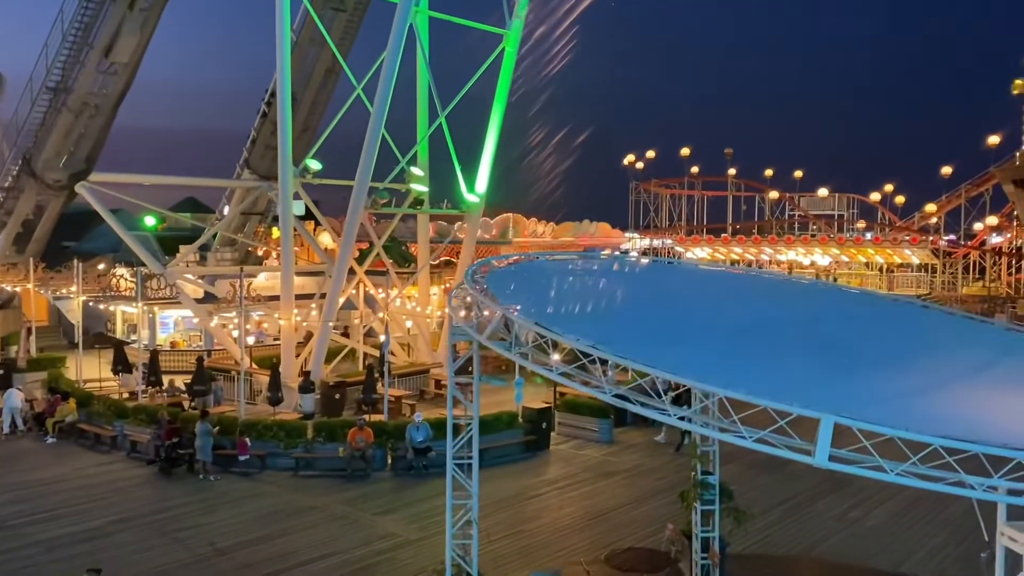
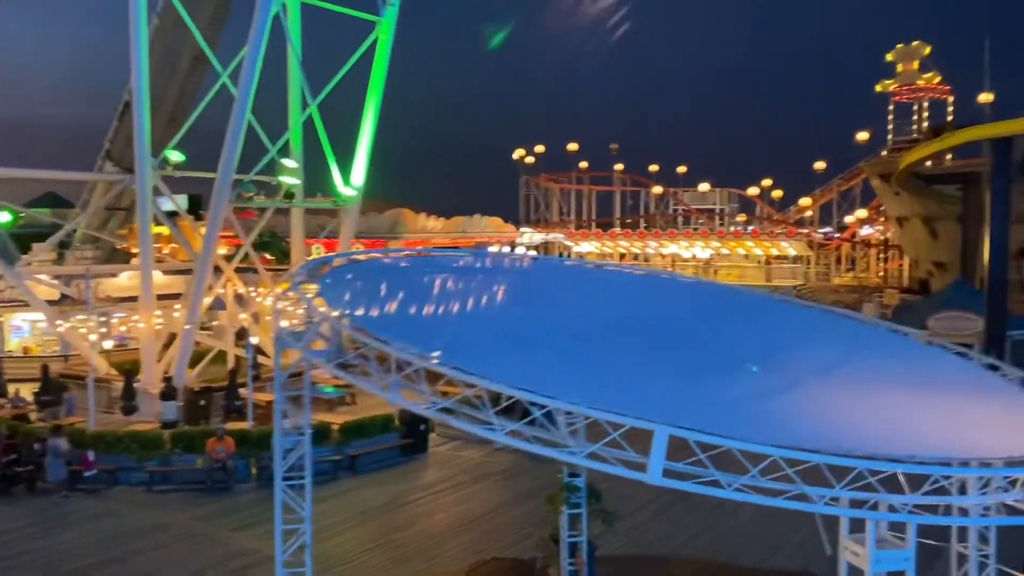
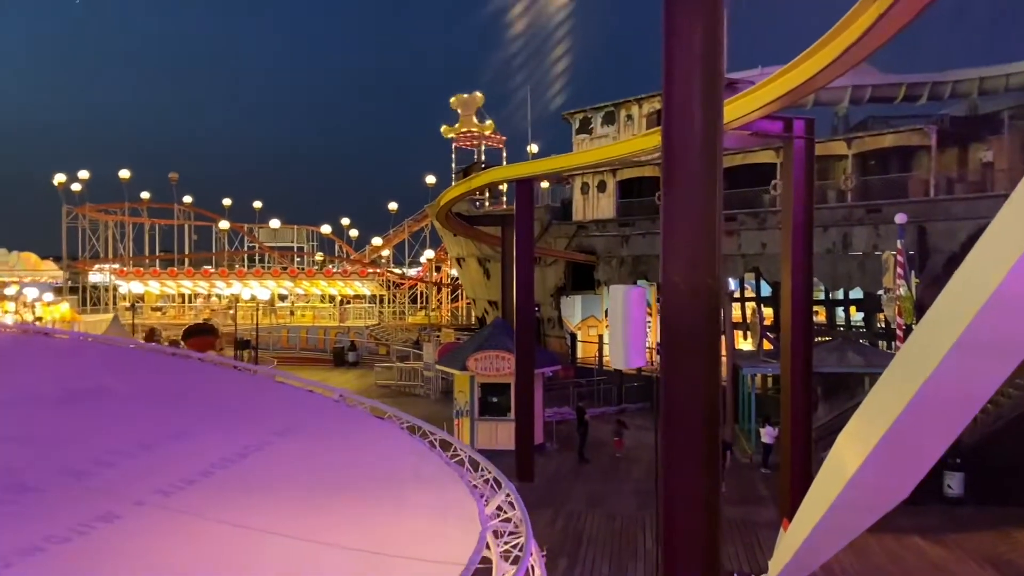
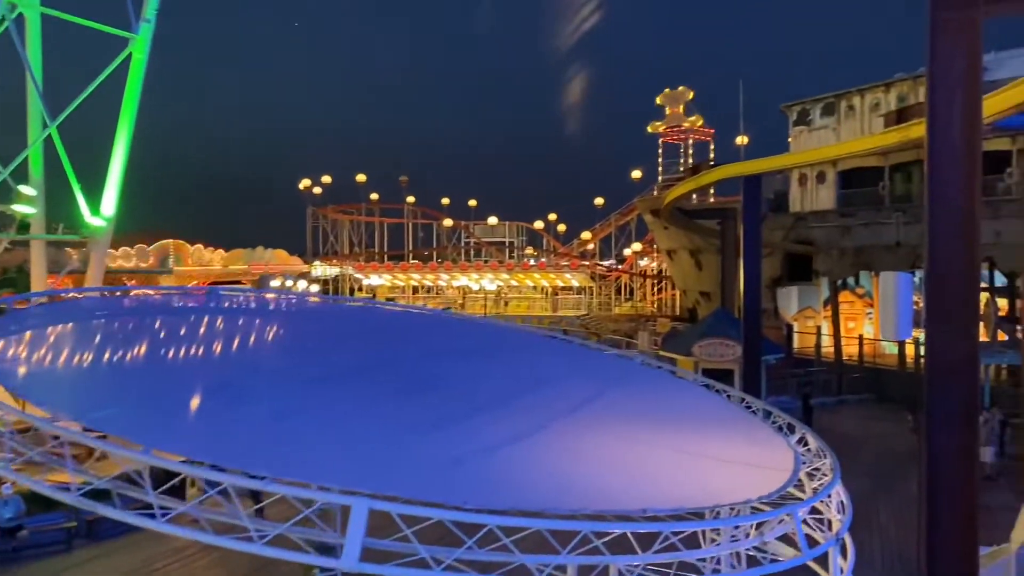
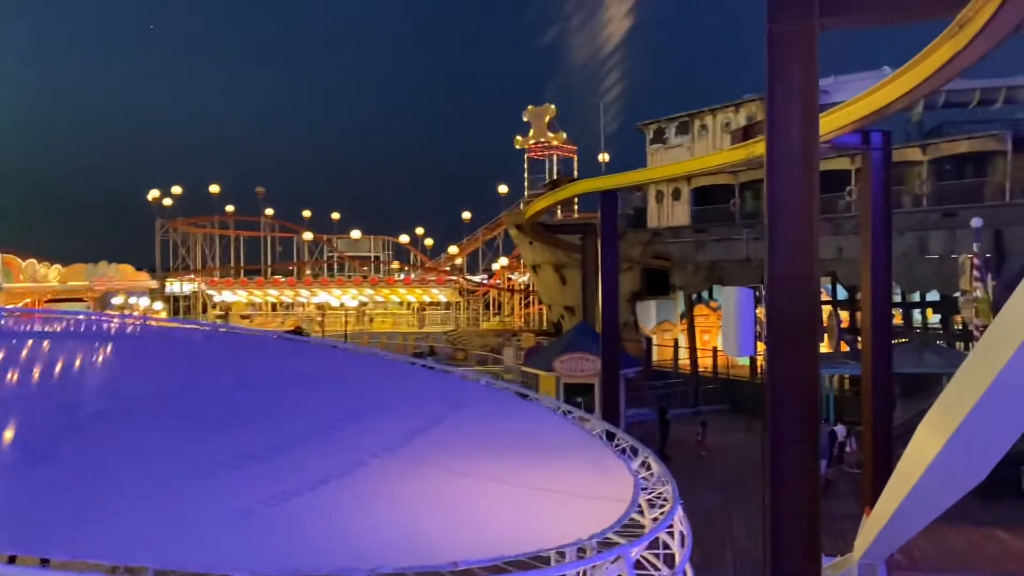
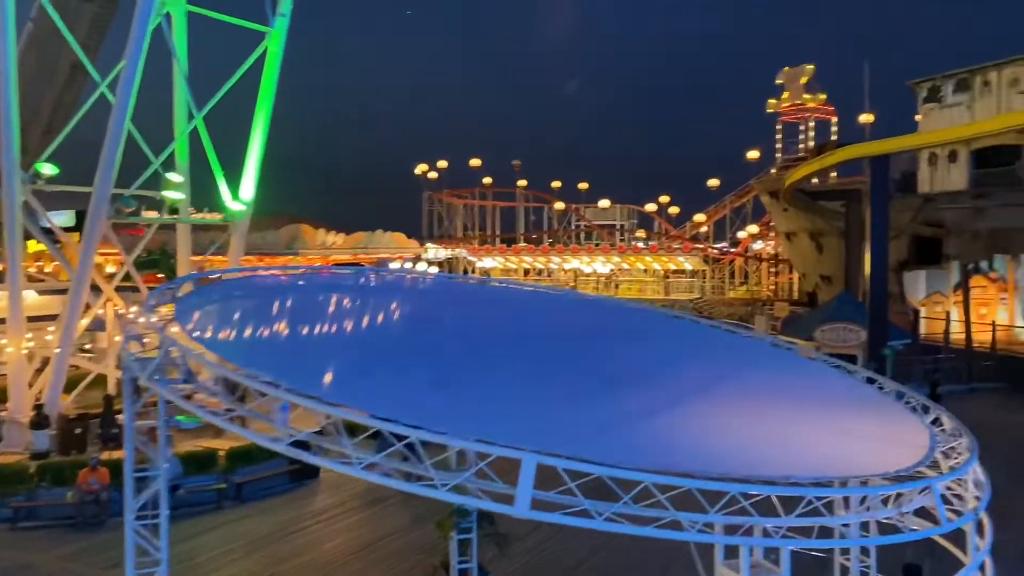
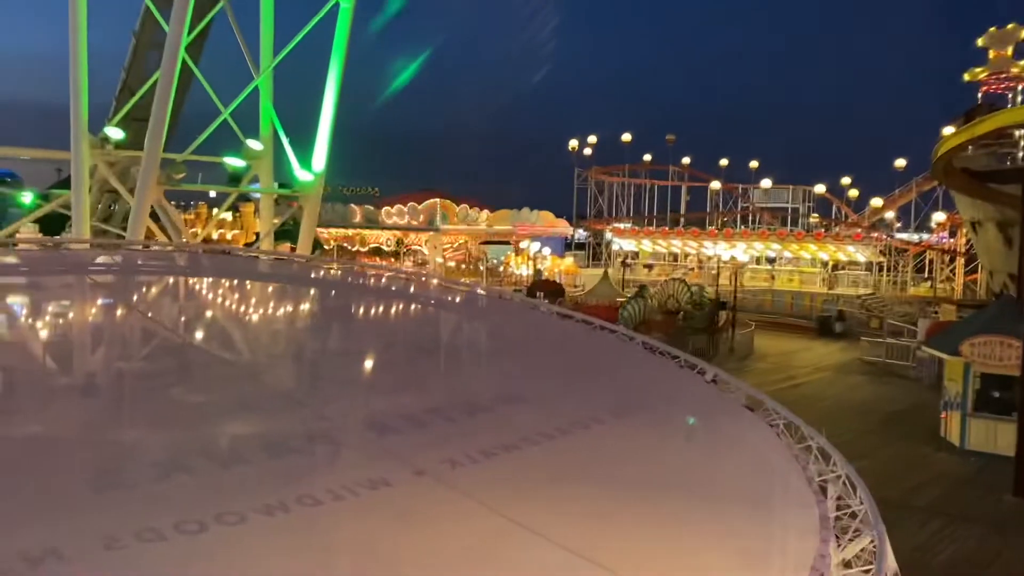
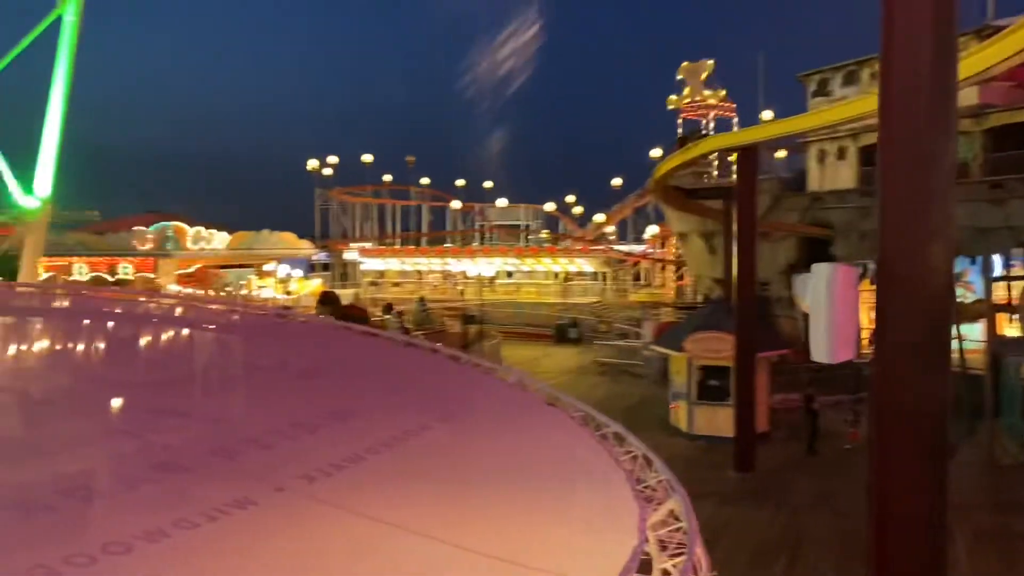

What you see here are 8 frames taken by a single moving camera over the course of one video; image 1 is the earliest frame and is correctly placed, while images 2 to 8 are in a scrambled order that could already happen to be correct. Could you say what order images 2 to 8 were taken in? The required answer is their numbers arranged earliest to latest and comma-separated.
2, 6, 4, 5, 3, 8, 7
